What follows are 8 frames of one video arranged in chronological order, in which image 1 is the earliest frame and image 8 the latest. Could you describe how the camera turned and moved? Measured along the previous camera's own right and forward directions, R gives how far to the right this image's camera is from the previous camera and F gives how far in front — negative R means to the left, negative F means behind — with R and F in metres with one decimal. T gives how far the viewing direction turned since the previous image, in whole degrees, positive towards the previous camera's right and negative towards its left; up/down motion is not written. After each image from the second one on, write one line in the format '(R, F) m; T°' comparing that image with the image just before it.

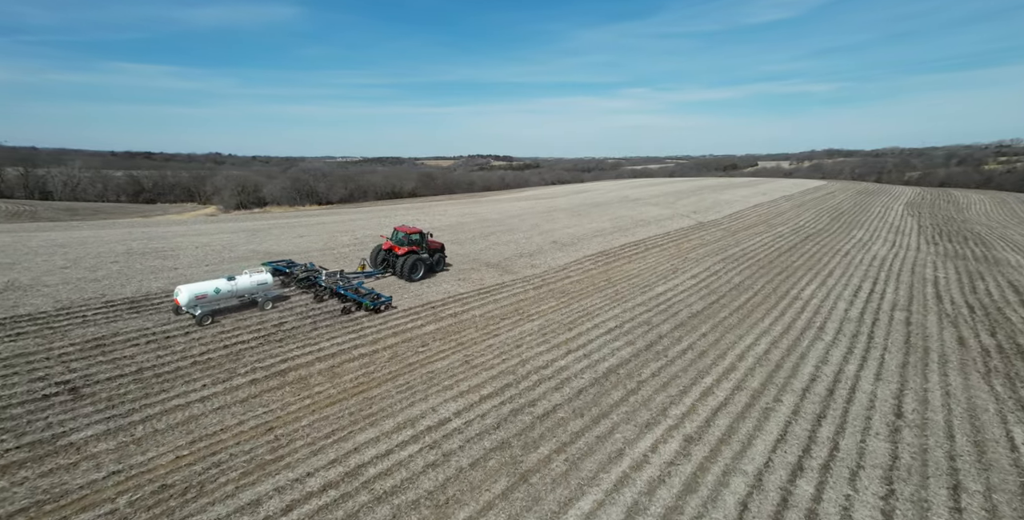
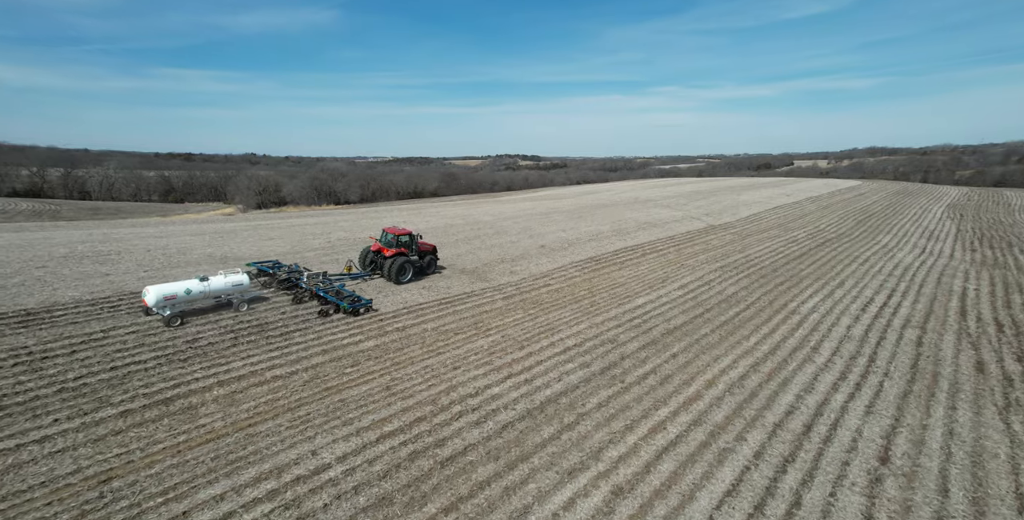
(+1.5, +0.9) m; -3°
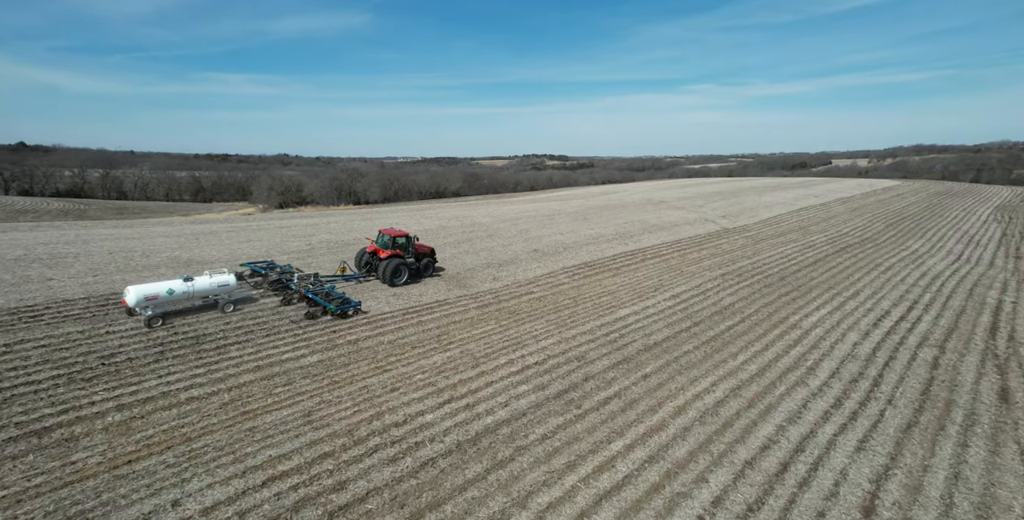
(+1.2, +0.8) m; -3°
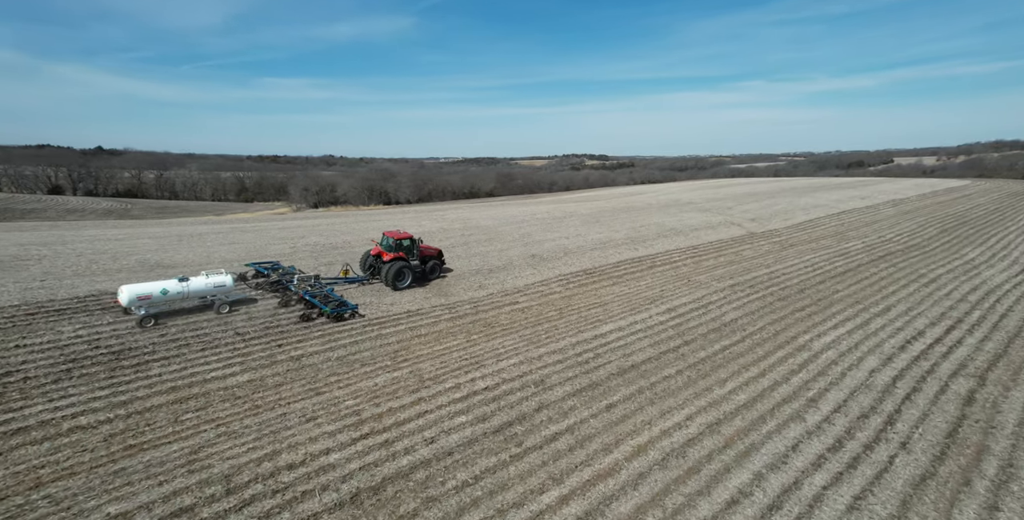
(+1.4, +0.9) m; -4°
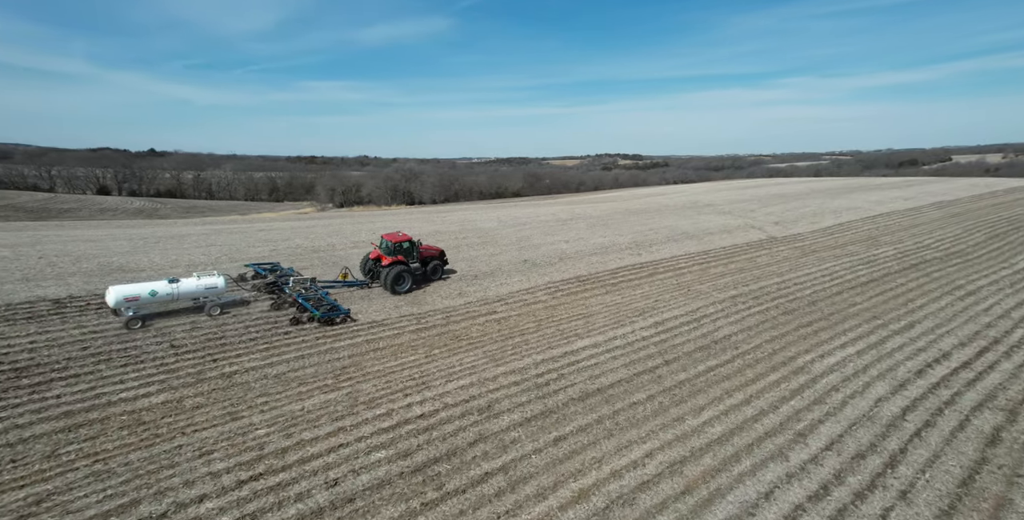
(+1.3, +0.8) m; -3°
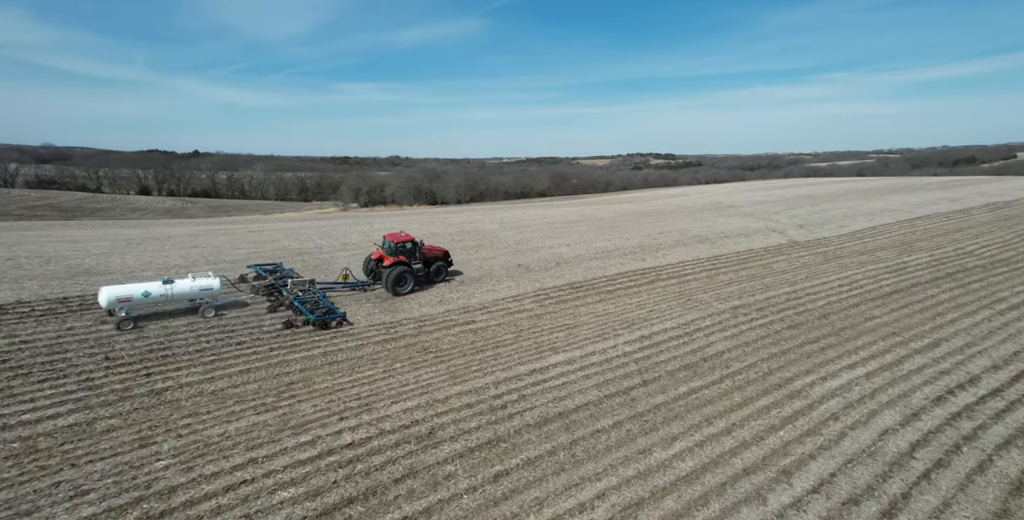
(+1.1, +0.7) m; -3°
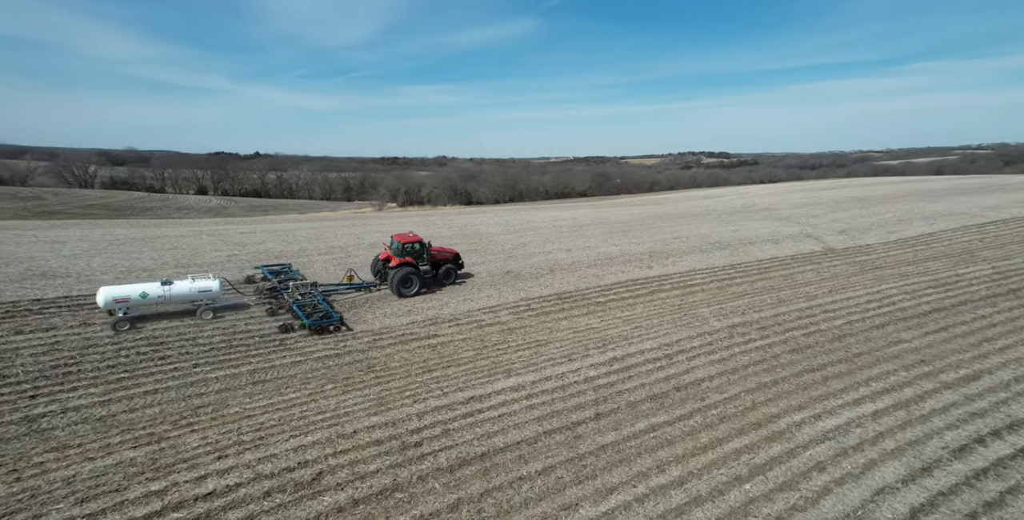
(+1.7, +1.0) m; -5°
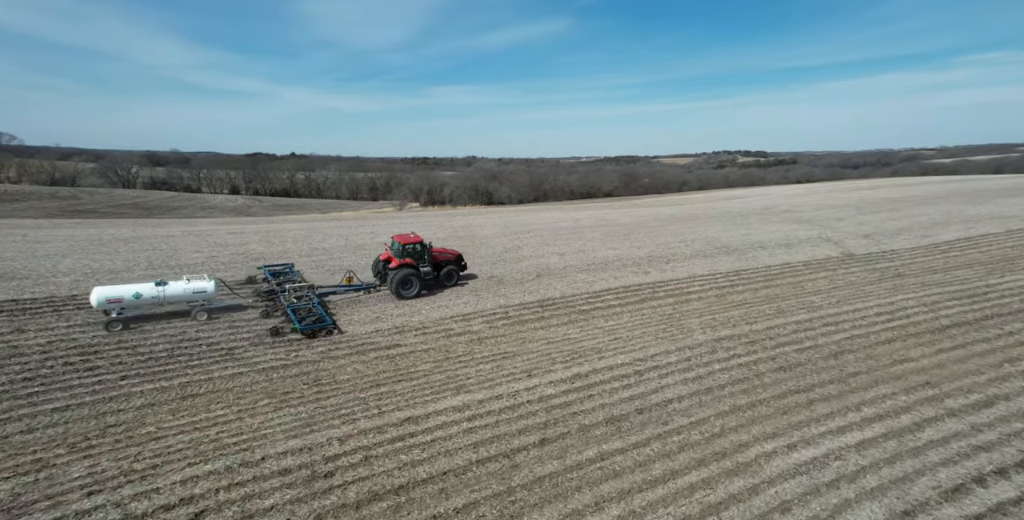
(+1.3, +0.6) m; -3°
